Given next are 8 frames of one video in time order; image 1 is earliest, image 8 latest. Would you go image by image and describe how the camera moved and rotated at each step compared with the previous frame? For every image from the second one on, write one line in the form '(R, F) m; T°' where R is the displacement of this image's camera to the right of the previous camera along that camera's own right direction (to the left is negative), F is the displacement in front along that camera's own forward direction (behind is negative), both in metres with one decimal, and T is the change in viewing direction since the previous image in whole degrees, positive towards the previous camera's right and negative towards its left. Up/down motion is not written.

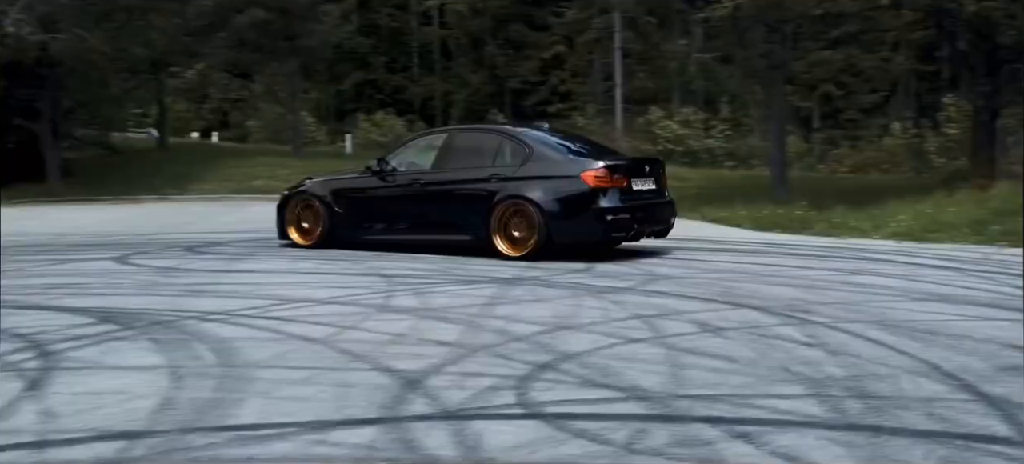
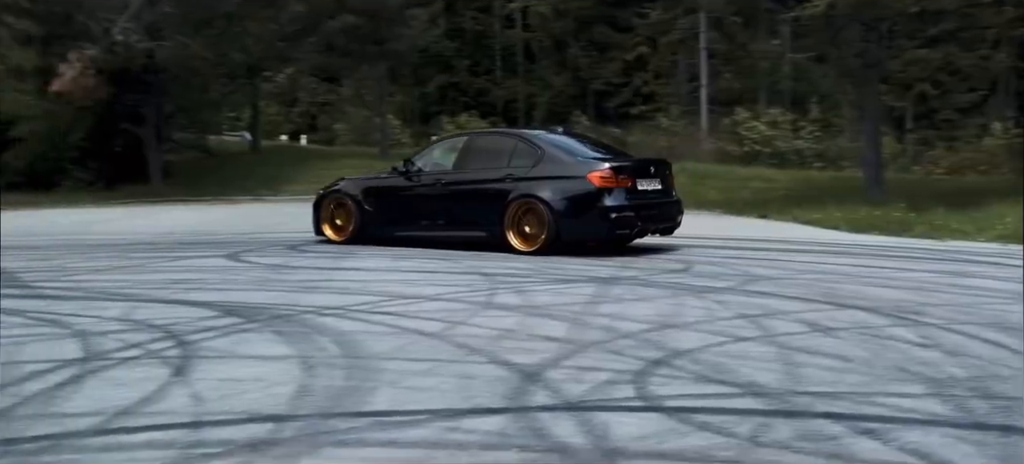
(-0.2, -0.2) m; -5°
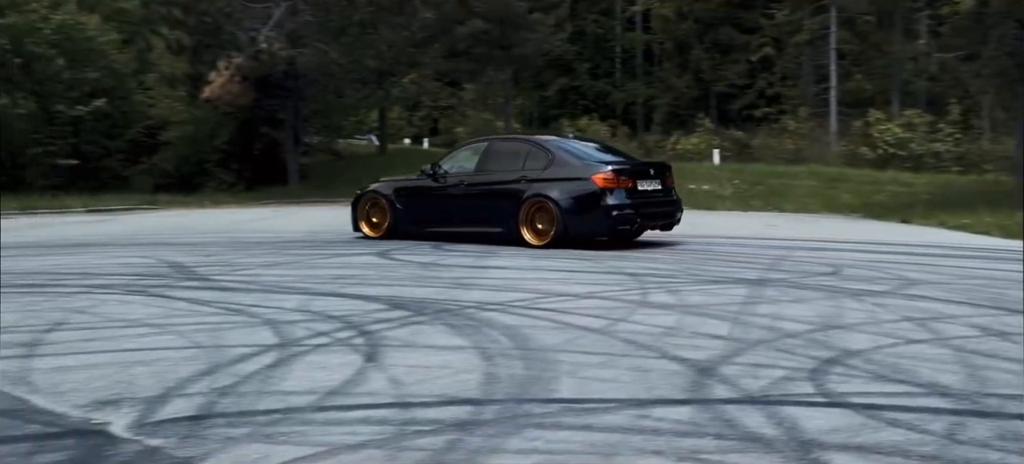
(-0.3, -0.2) m; -7°
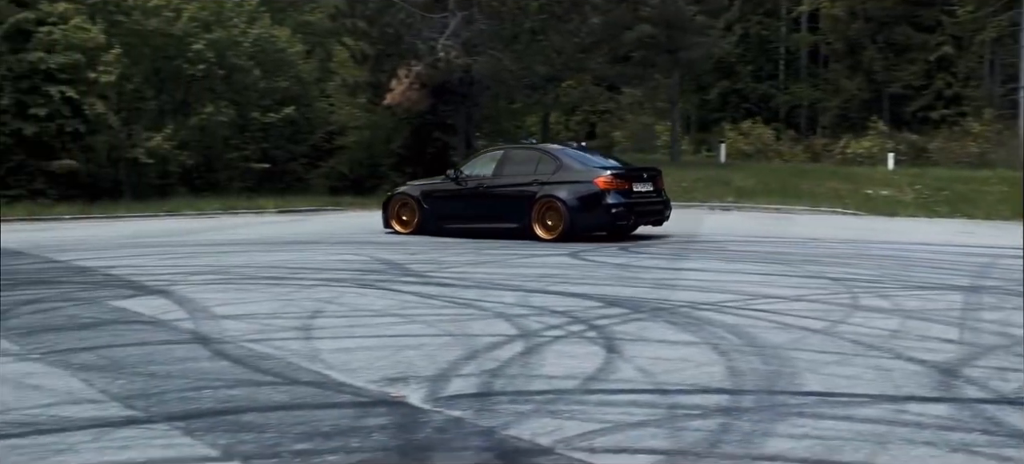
(-0.4, -0.4) m; -10°
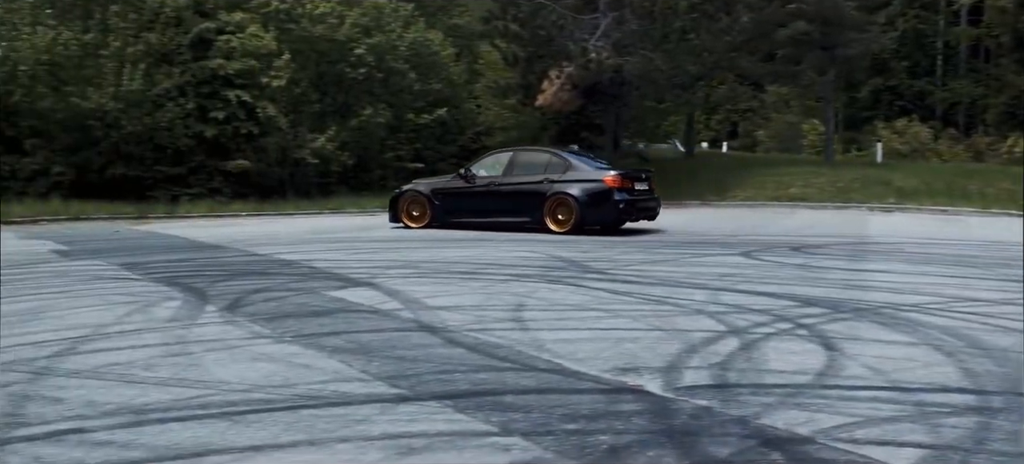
(-0.4, -0.2) m; -8°
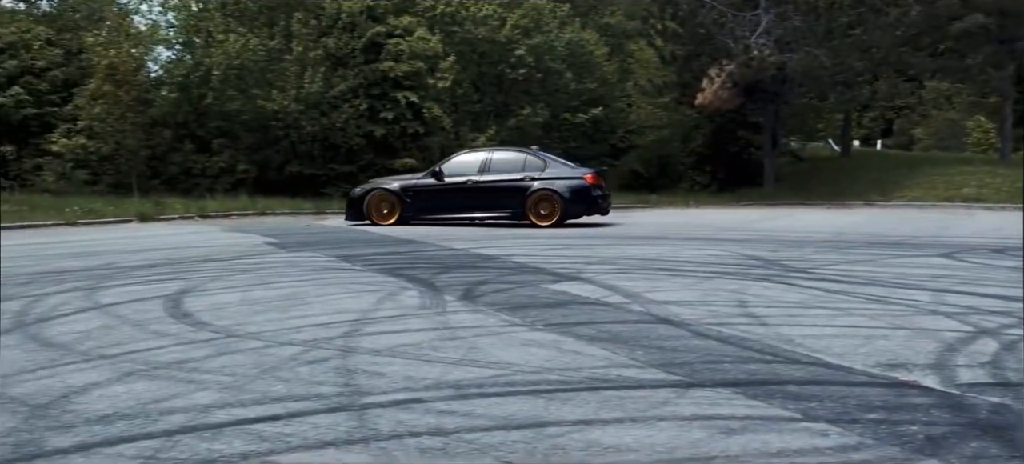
(-0.6, -0.3) m; -9°
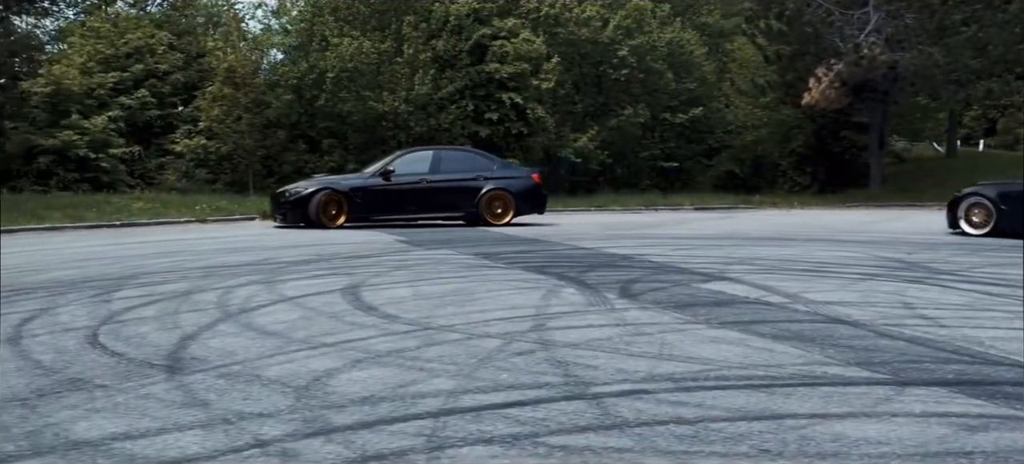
(-0.5, -0.2) m; -5°
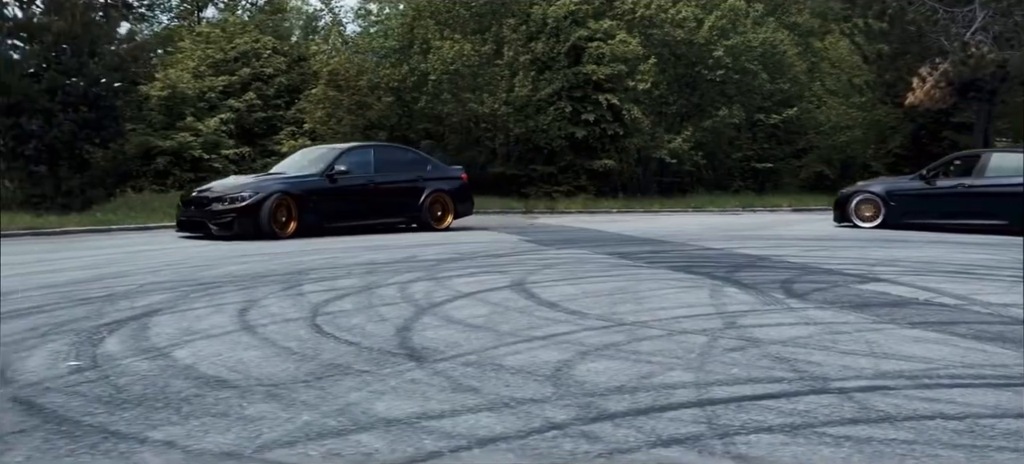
(-0.7, -0.1) m; -5°
